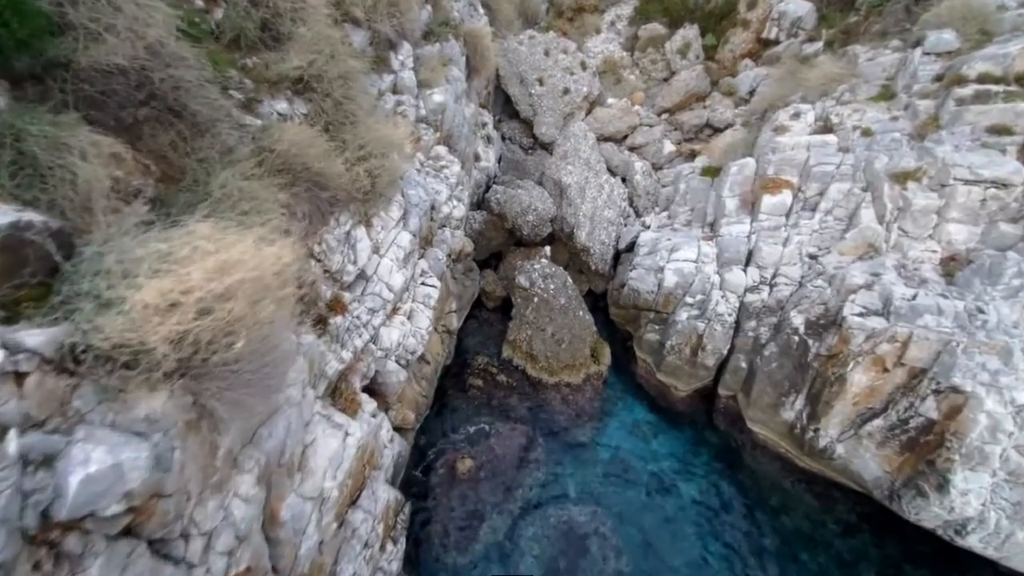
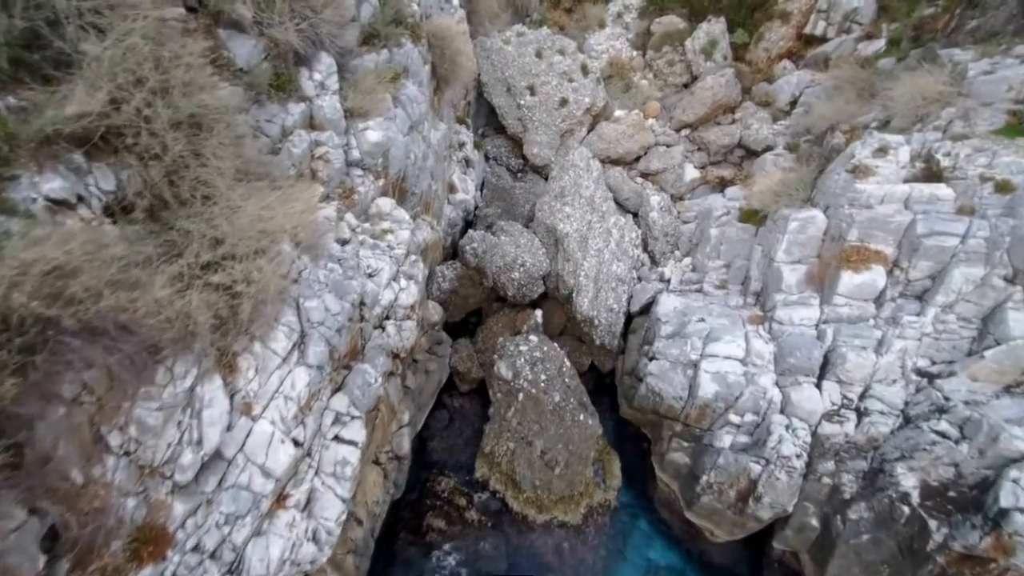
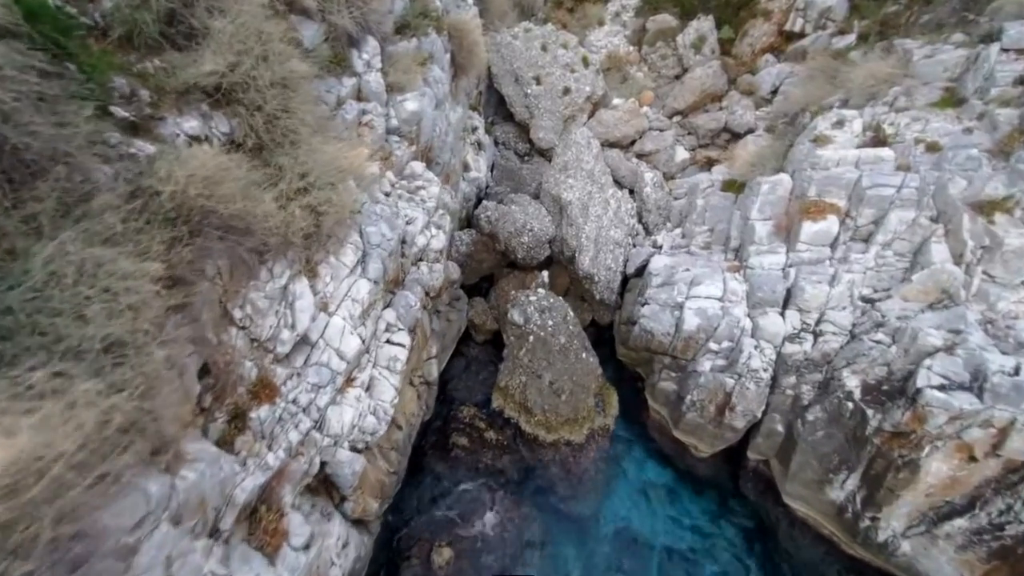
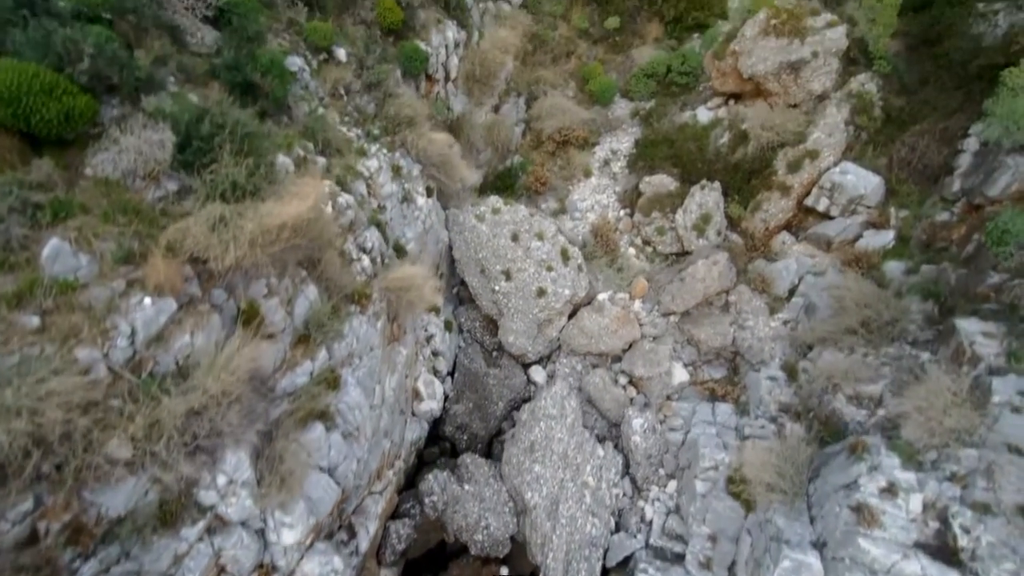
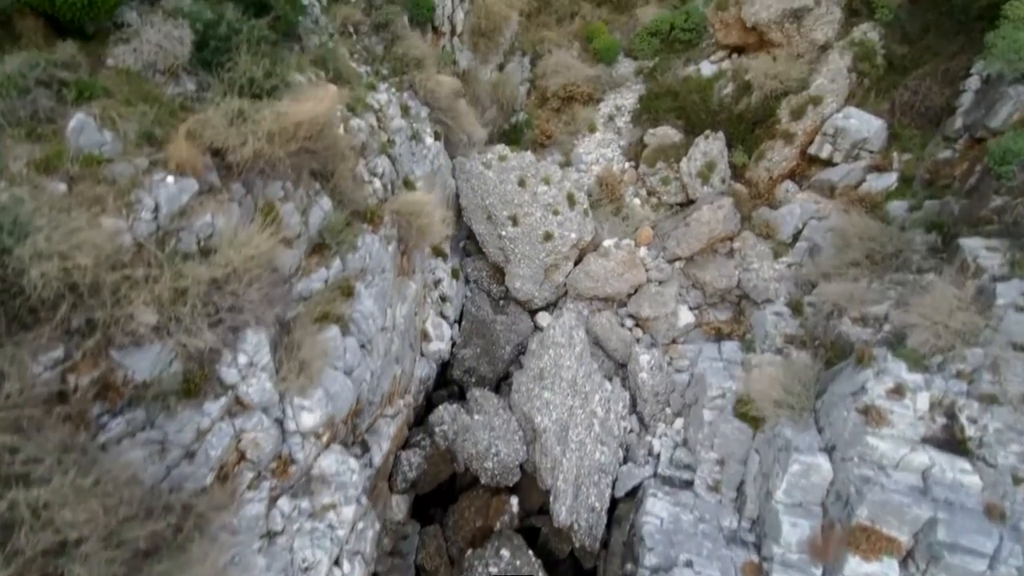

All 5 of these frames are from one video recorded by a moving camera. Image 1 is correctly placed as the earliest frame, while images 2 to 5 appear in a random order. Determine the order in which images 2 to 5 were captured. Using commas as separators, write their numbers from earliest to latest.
3, 2, 5, 4
